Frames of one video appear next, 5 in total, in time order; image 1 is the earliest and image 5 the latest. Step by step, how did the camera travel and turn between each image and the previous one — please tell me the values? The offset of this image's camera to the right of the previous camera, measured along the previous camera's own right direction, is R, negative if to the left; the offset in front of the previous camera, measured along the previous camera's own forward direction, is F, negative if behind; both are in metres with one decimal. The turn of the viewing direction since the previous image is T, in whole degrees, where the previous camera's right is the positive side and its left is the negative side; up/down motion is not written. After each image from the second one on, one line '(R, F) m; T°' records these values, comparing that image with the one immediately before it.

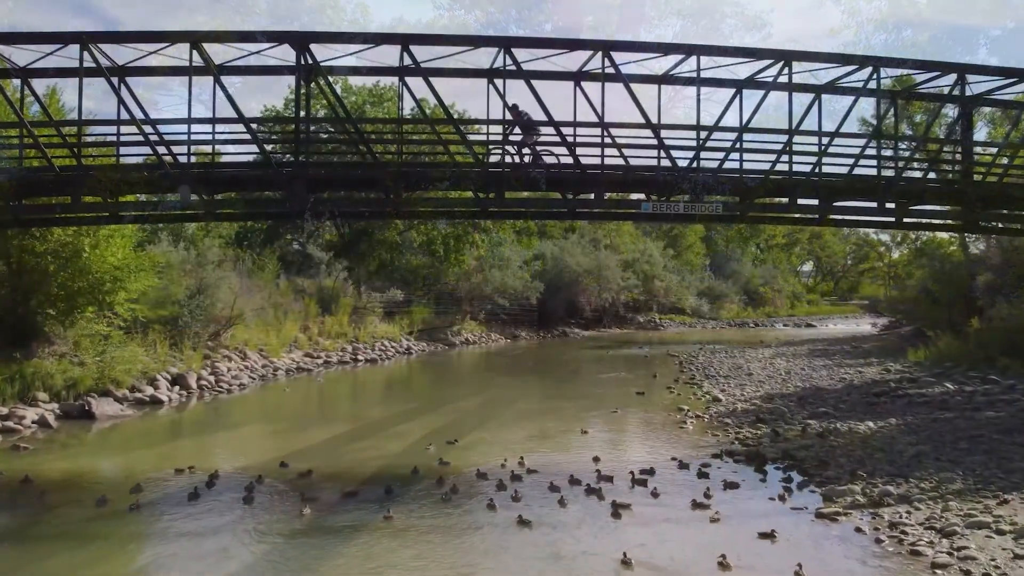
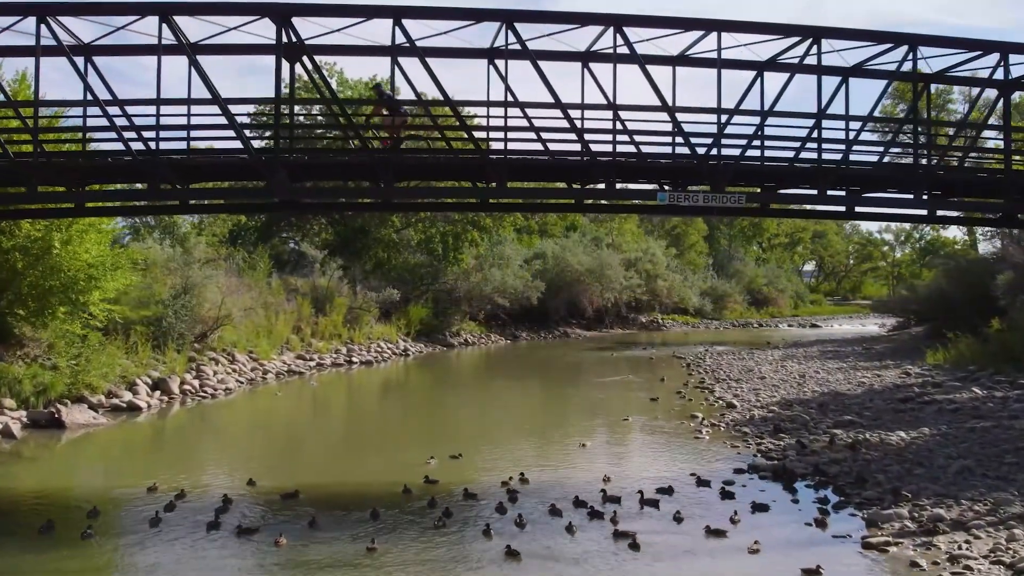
(0.0, +1.2) m; 0°
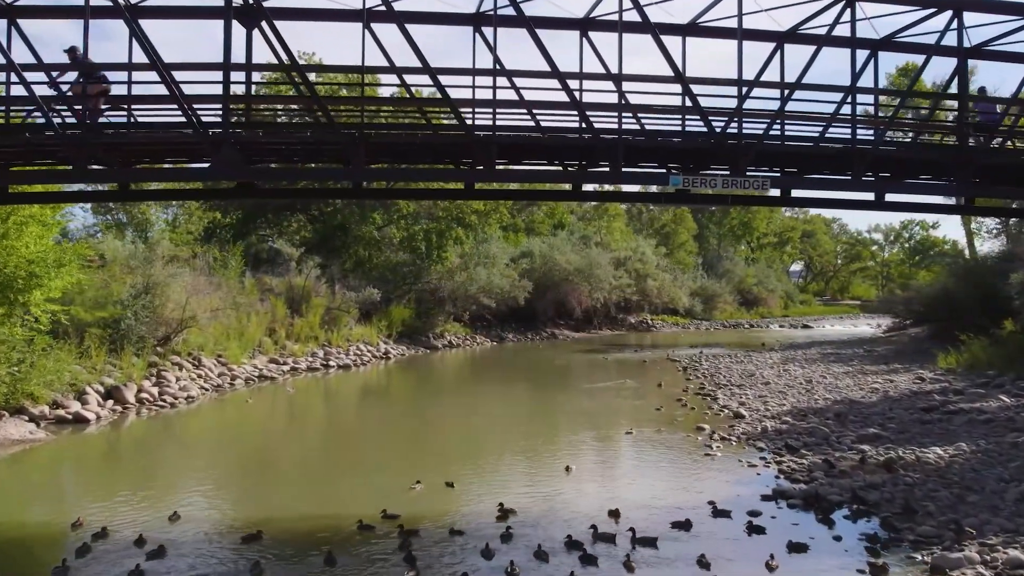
(0.0, +1.6) m; +1°
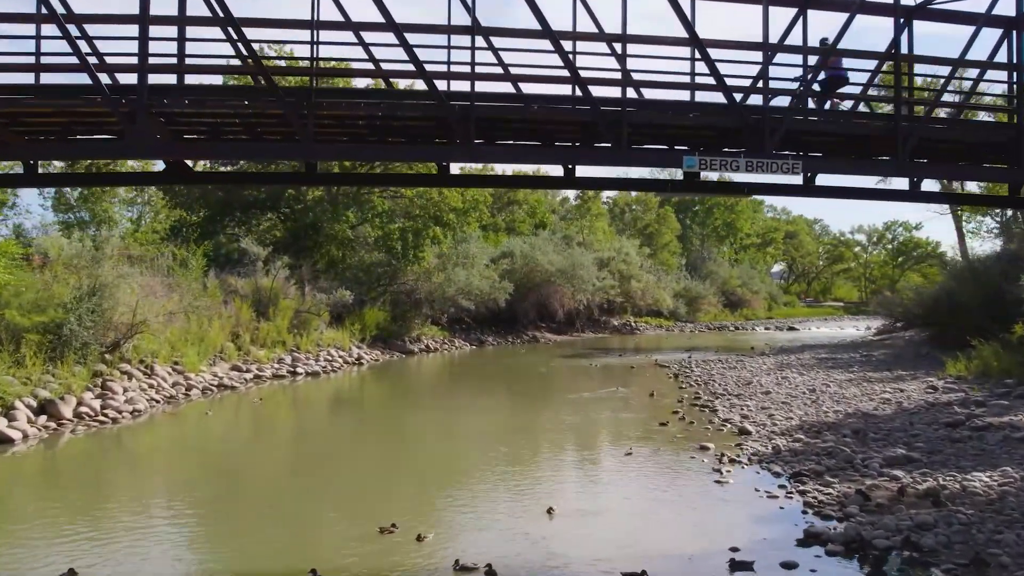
(0.0, +1.7) m; +1°
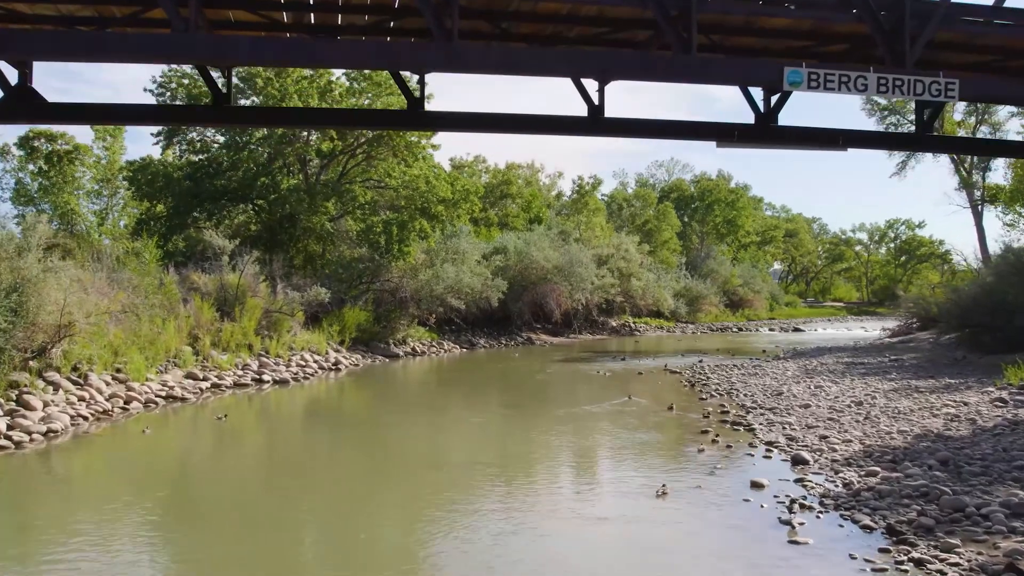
(-0.1, +3.1) m; 0°
